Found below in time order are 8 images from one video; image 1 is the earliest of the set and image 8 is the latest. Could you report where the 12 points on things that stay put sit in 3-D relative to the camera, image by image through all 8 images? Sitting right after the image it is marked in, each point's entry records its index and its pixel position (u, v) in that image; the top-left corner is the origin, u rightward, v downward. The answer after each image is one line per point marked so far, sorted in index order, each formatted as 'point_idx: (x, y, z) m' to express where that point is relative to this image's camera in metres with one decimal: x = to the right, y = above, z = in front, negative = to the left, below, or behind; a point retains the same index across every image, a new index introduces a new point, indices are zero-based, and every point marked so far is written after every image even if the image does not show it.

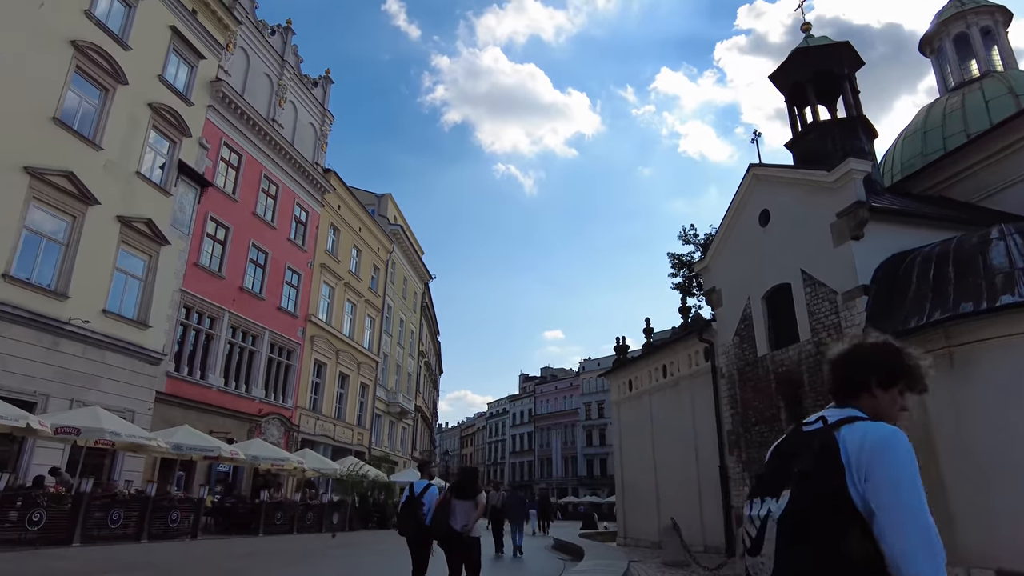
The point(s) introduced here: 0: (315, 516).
0: (-4.8, -5.6, +16.3) m
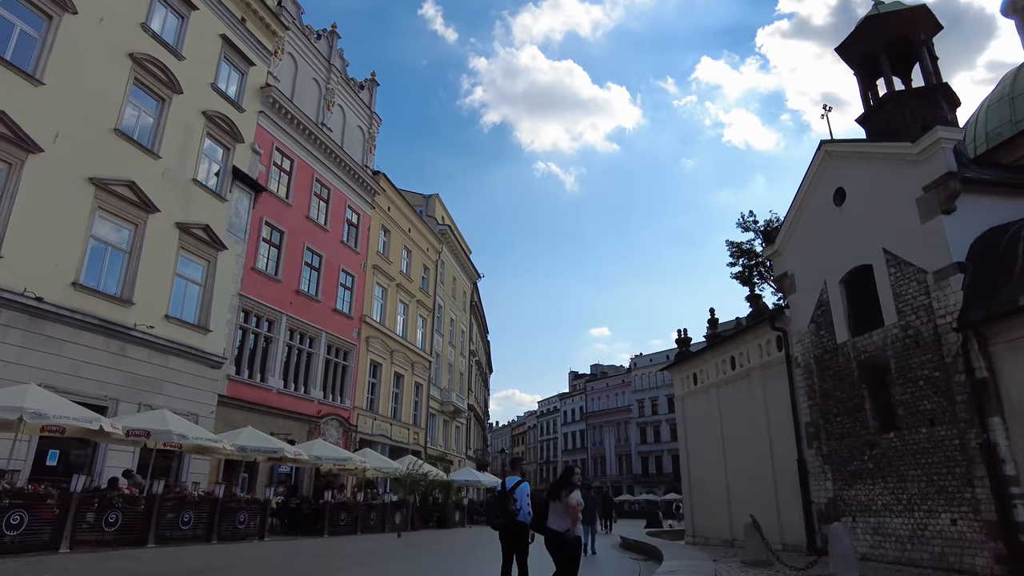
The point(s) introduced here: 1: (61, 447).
0: (-3.2, -5.5, +16.2) m
1: (-10.0, -3.5, +14.8) m
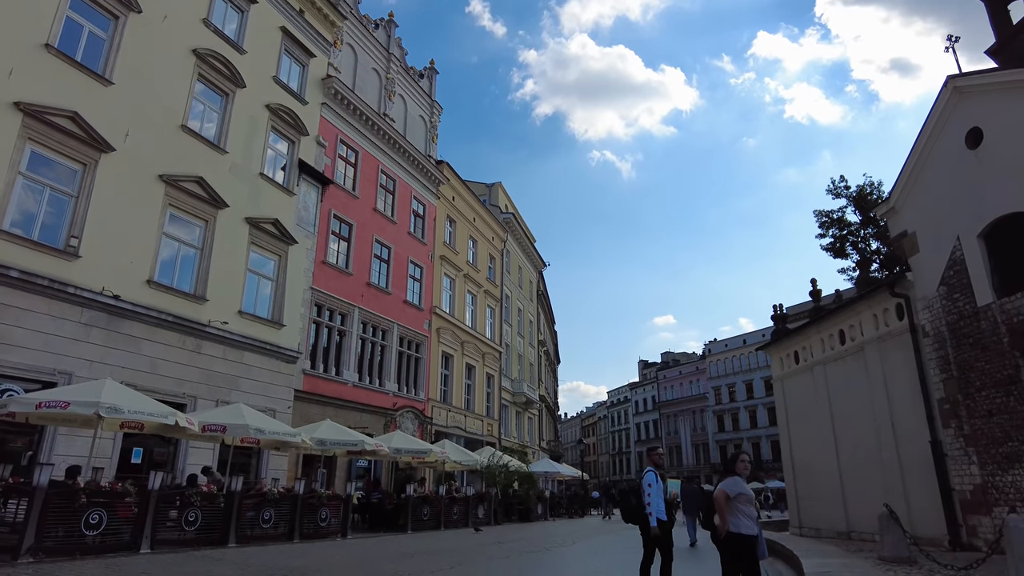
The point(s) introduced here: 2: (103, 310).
0: (-1.2, -5.2, +15.6) m
1: (-8.1, -3.5, +14.8) m
2: (-8.8, -0.5, +14.4) m
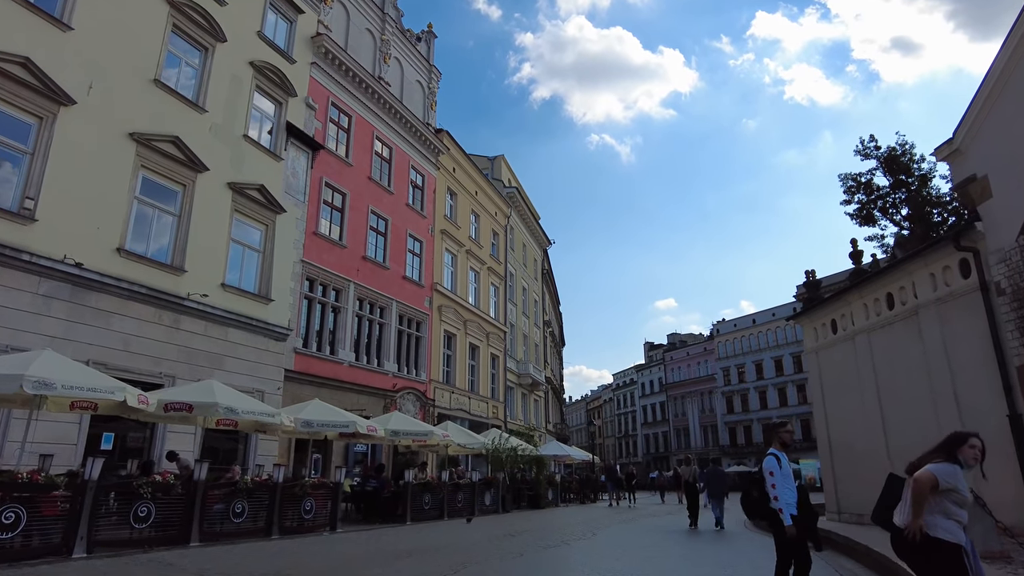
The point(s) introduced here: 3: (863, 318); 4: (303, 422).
0: (-1.0, -4.4, +14.2) m
1: (-7.9, -2.8, +13.4) m
2: (-8.7, +0.2, +13.0) m
3: (+7.0, -0.6, +13.3) m
4: (-3.6, -2.3, +11.4) m
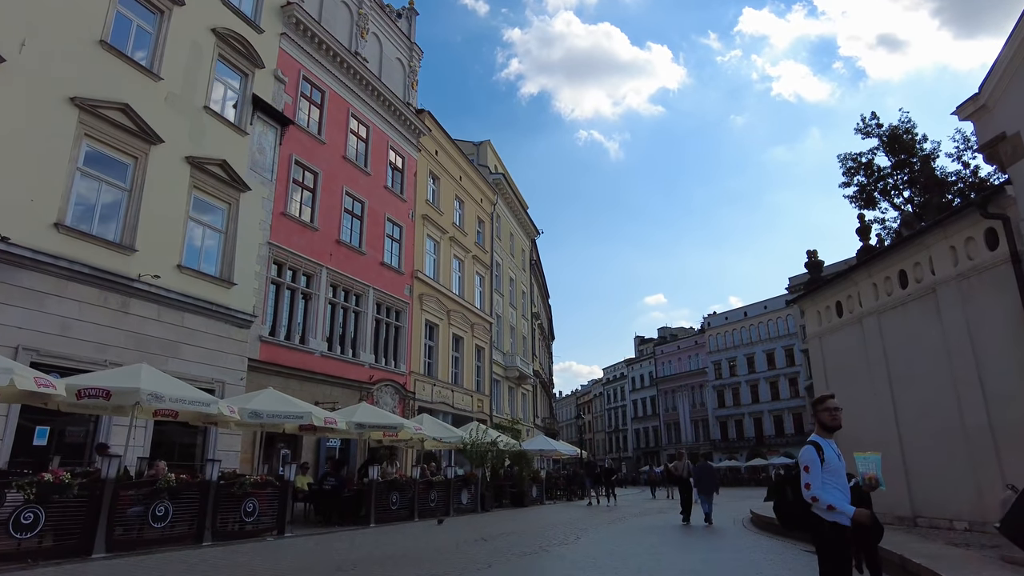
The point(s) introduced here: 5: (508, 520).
0: (-1.4, -4.0, +13.0) m
1: (-8.3, -2.5, +12.1) m
2: (-9.1, +0.6, +11.6) m
3: (+6.6, -0.2, +12.2) m
4: (-3.9, -1.9, +10.2) m
5: (-0.1, -4.2, +12.0) m
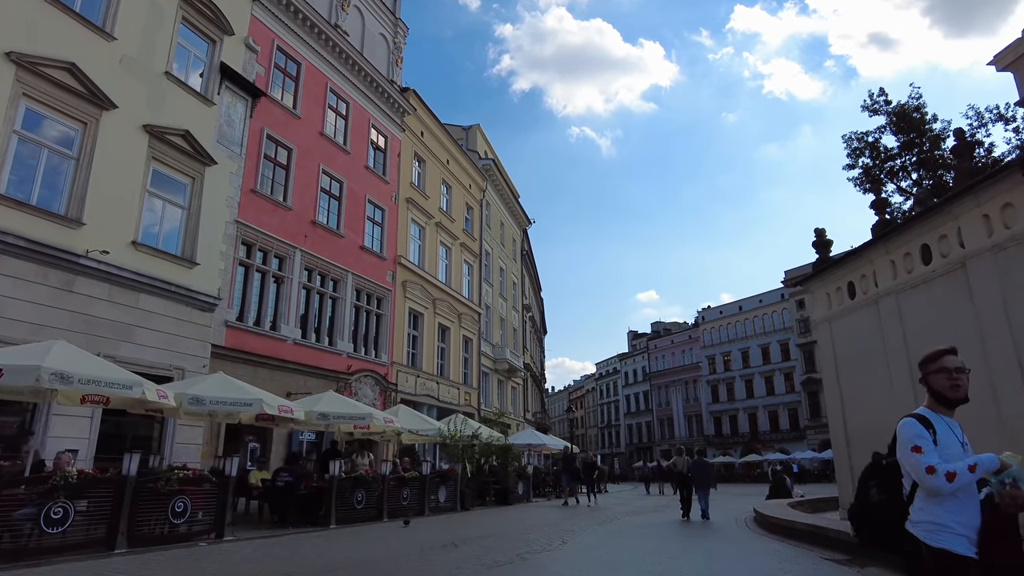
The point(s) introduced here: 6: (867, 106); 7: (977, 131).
0: (-1.7, -3.6, +11.8) m
1: (-8.6, -2.0, +10.8) m
2: (-9.4, +1.0, +10.4) m
3: (+6.3, +0.2, +11.1) m
4: (-4.2, -1.5, +9.0) m
5: (-0.4, -3.8, +10.9) m
6: (+10.4, +5.3, +19.4) m
7: (+12.9, +4.4, +18.6) m
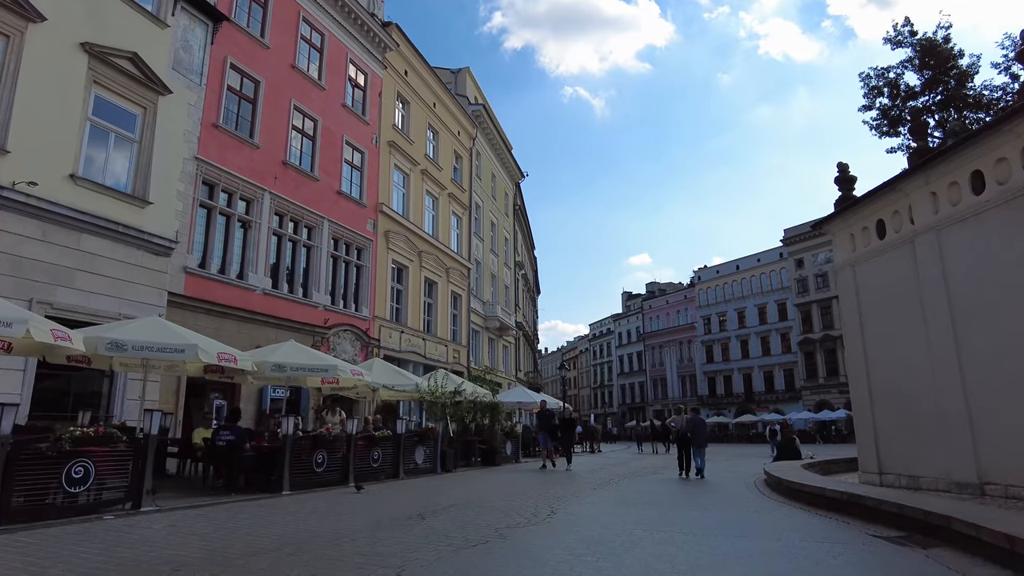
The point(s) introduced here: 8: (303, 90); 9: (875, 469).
0: (-2.0, -2.6, +10.6) m
1: (-8.9, -1.1, +9.4) m
2: (-9.6, +1.9, +8.8) m
3: (+6.1, +1.1, +9.7) m
4: (-4.4, -0.6, +7.6) m
5: (-0.6, -2.8, +9.6) m
6: (+10.1, +6.6, +17.7) m
7: (+12.6, +5.7, +17.0) m
8: (-6.1, +5.8, +19.6) m
9: (+5.8, -2.9, +10.7) m
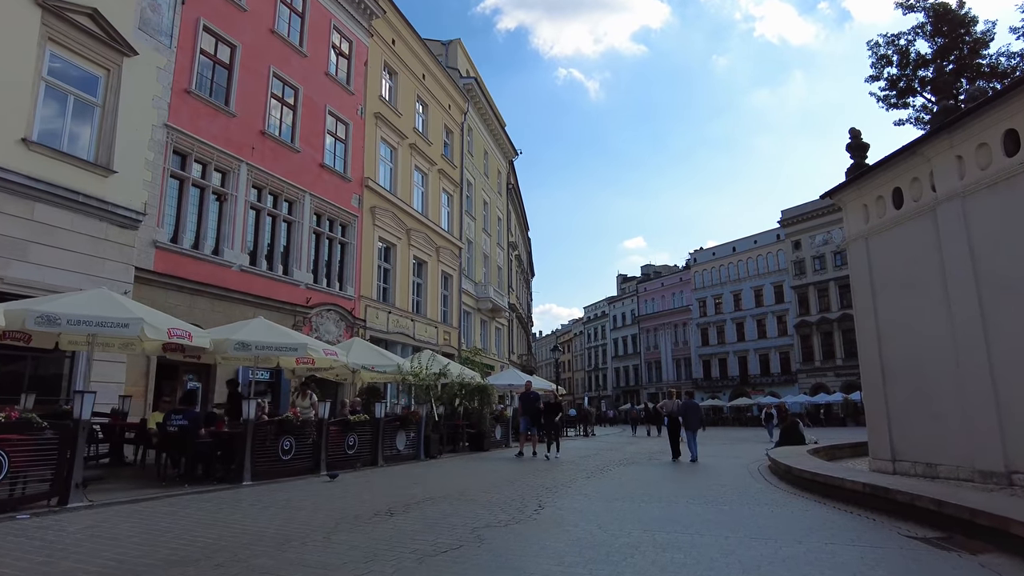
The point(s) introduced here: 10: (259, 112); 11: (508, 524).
0: (-2.1, -2.2, +9.8) m
1: (-9.1, -0.7, +8.5) m
2: (-9.8, +2.3, +7.8) m
3: (+5.9, +1.5, +8.9) m
4: (-4.6, -0.3, +6.7) m
5: (-0.8, -2.5, +8.9) m
6: (+9.8, +7.2, +16.8) m
7: (+12.4, +6.2, +16.1) m
8: (-6.4, +6.4, +18.6) m
9: (+5.6, -2.5, +10.0) m
10: (-6.6, +4.6, +17.5) m
11: (-0.1, -1.9, +5.3) m
